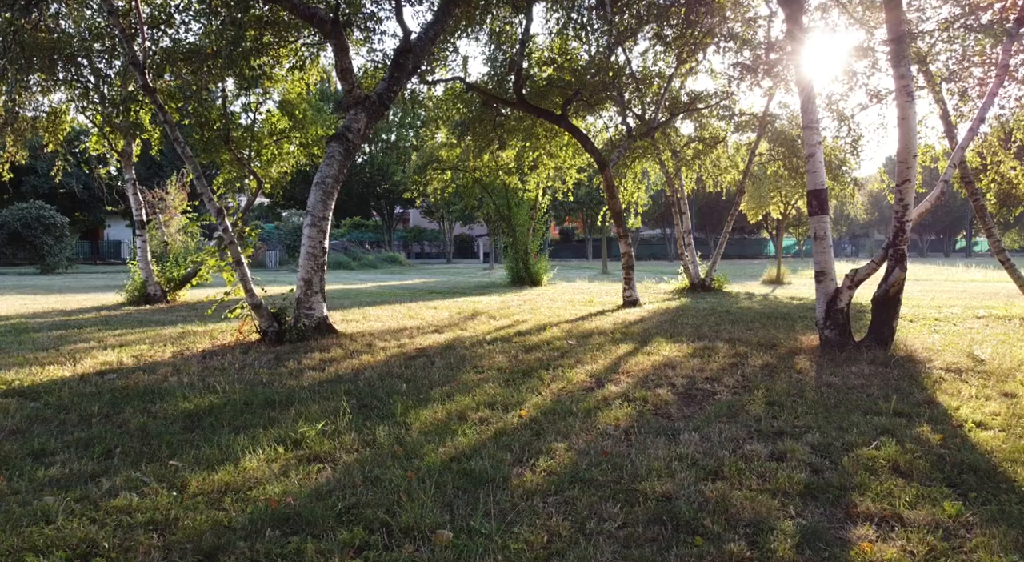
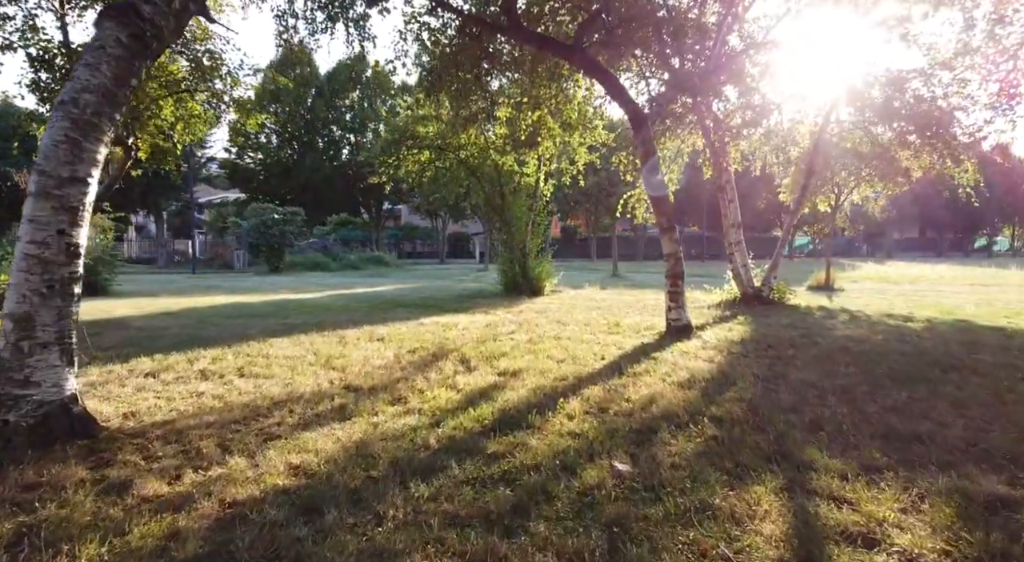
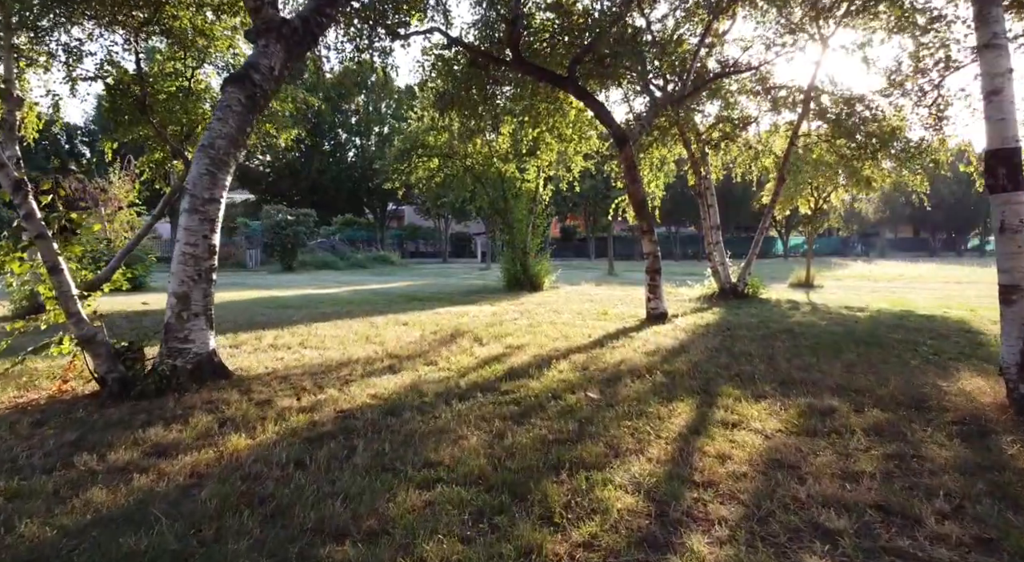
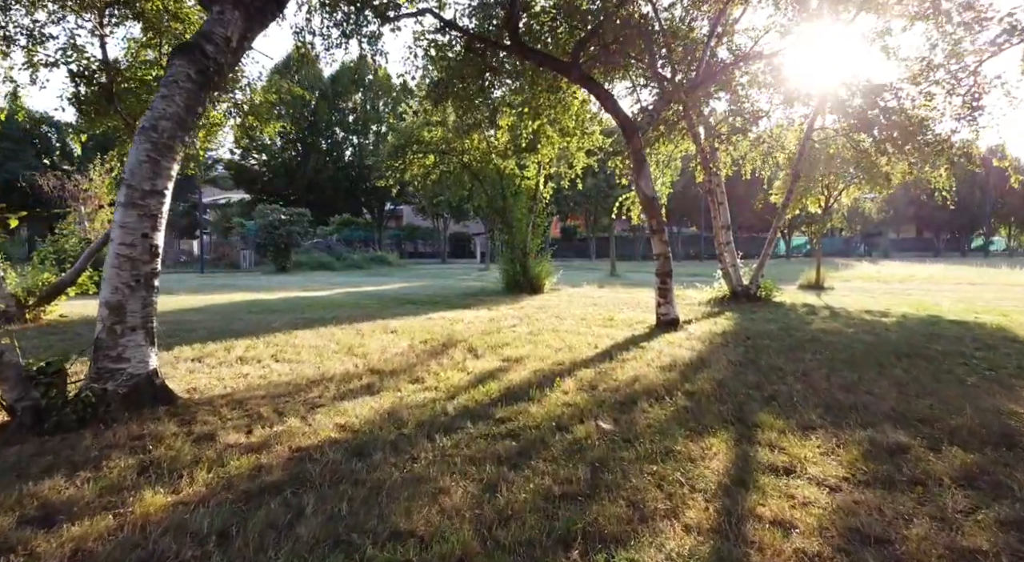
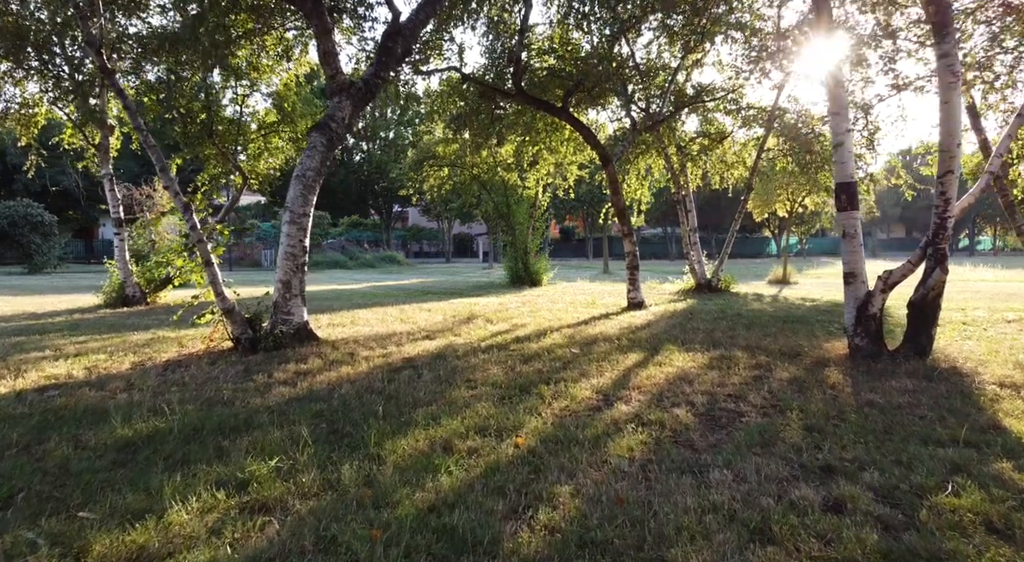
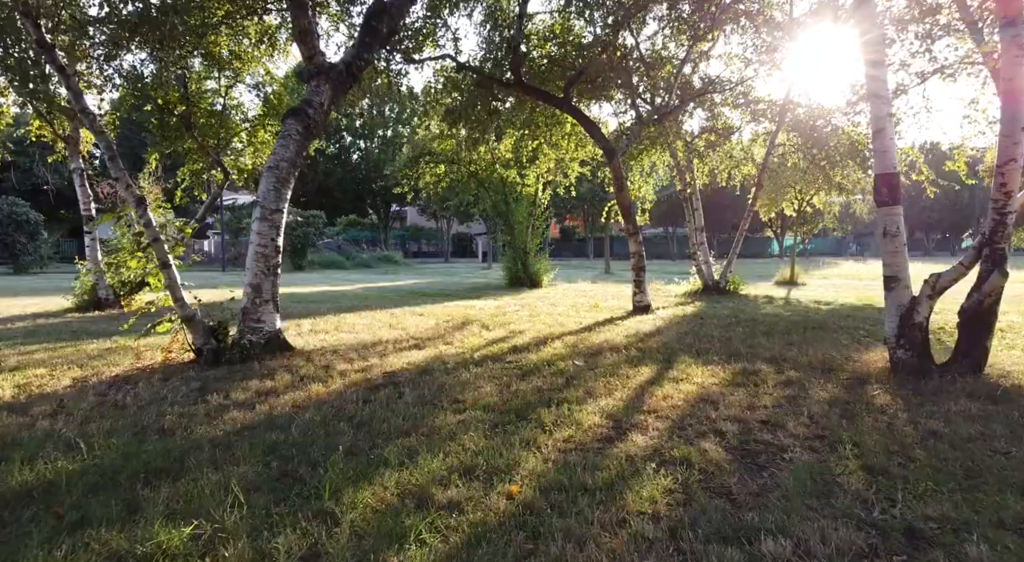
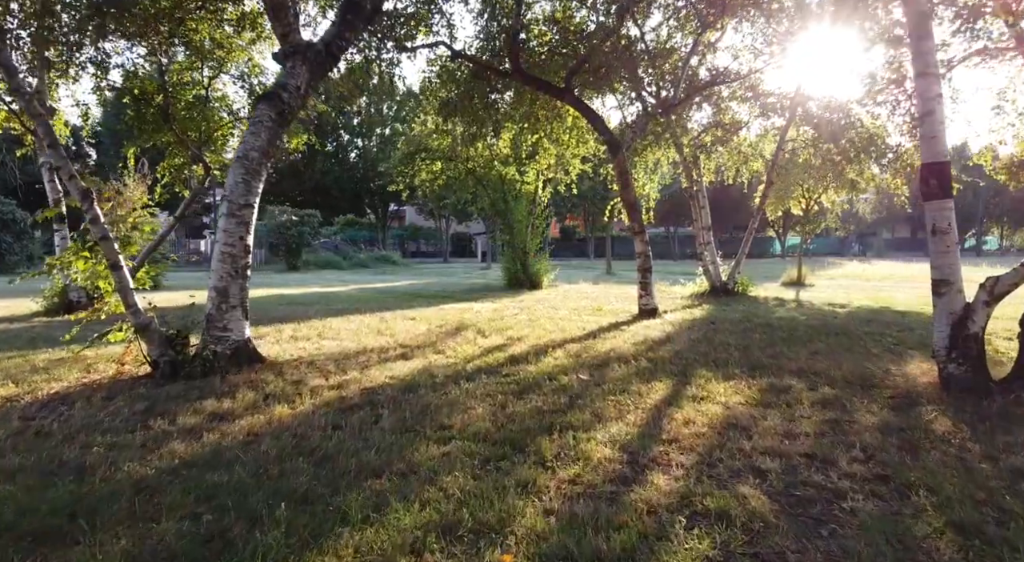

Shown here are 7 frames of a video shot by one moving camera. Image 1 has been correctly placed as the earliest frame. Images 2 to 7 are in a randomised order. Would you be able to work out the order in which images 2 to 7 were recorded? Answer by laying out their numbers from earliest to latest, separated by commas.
5, 6, 7, 3, 4, 2
